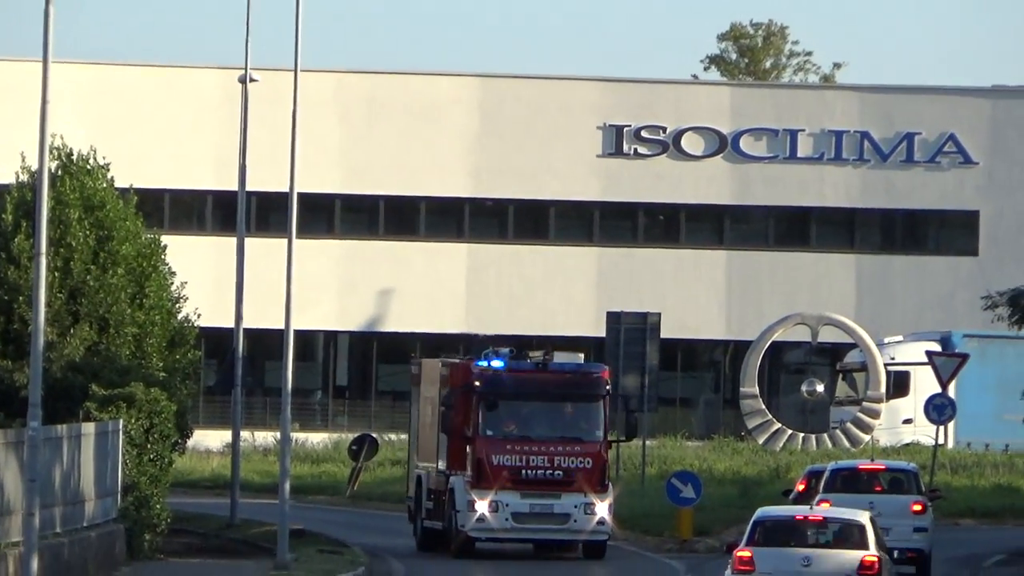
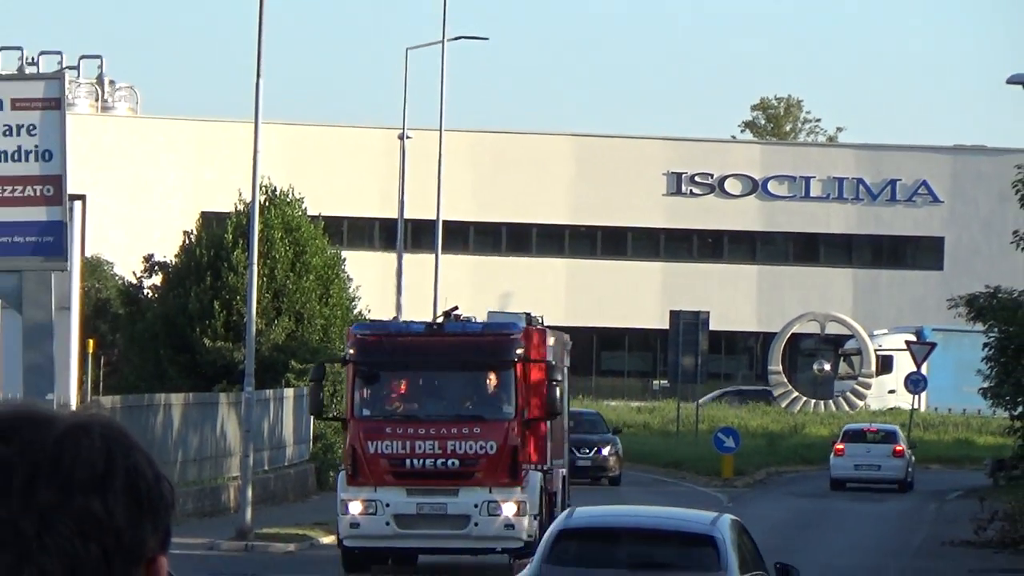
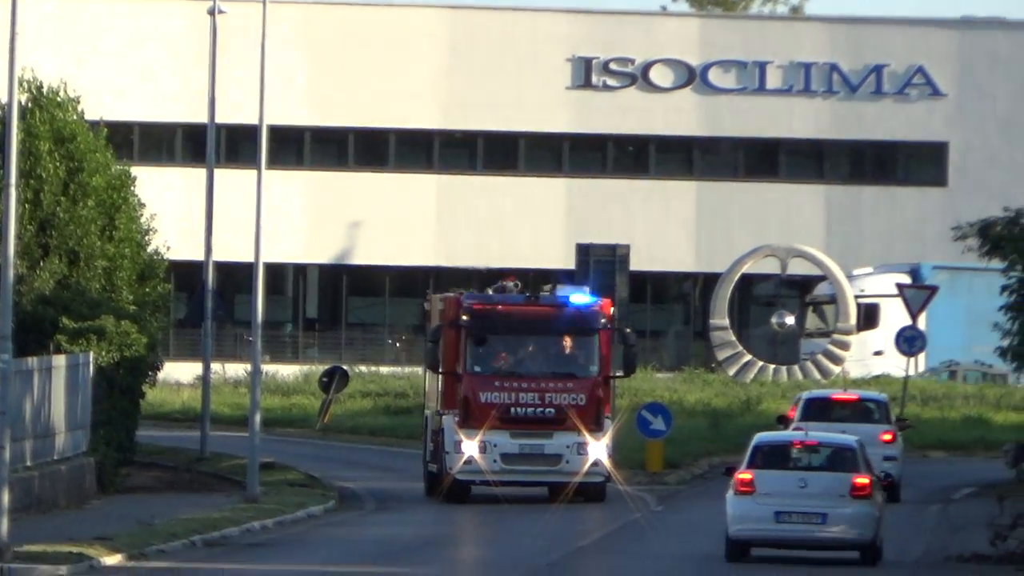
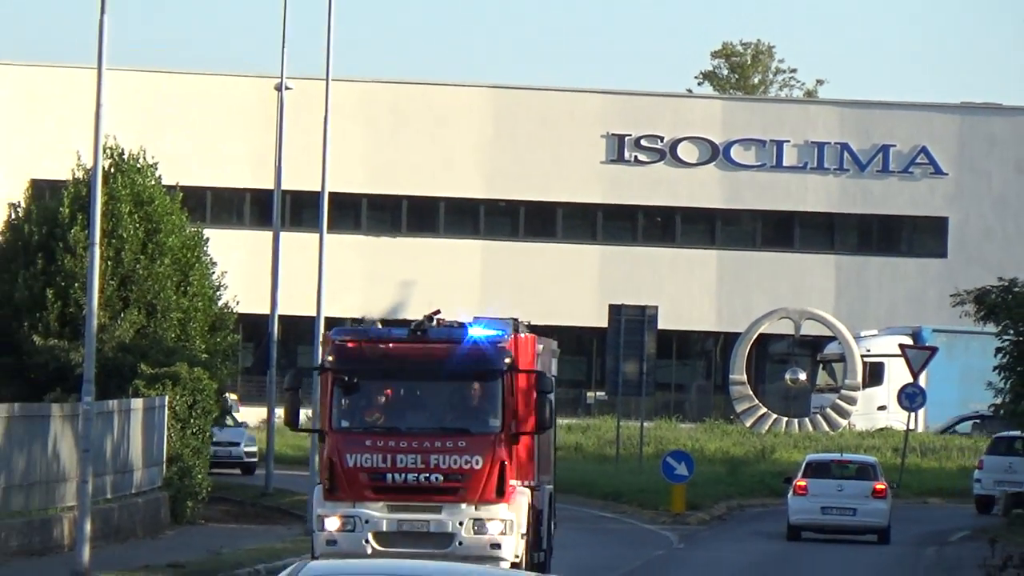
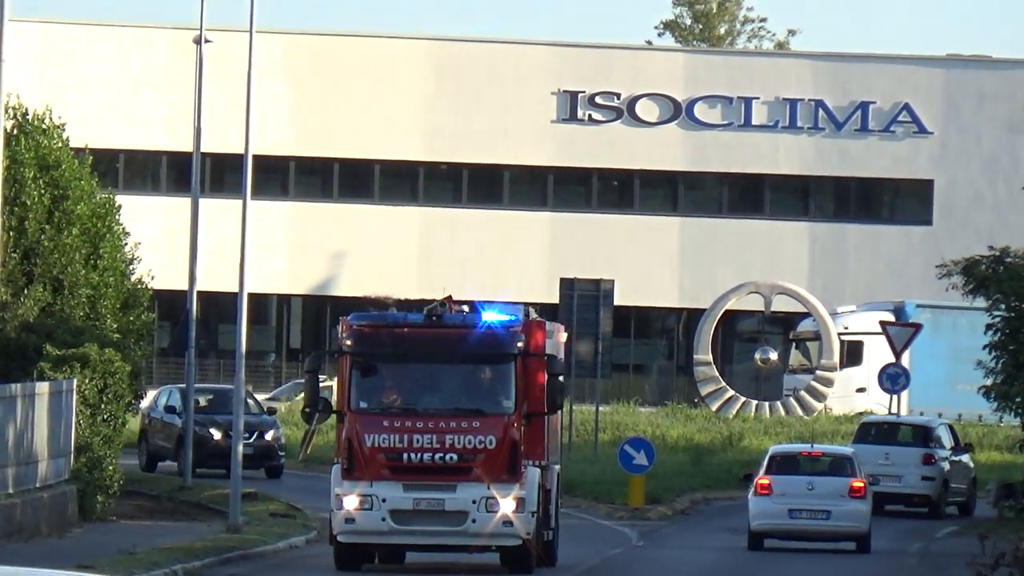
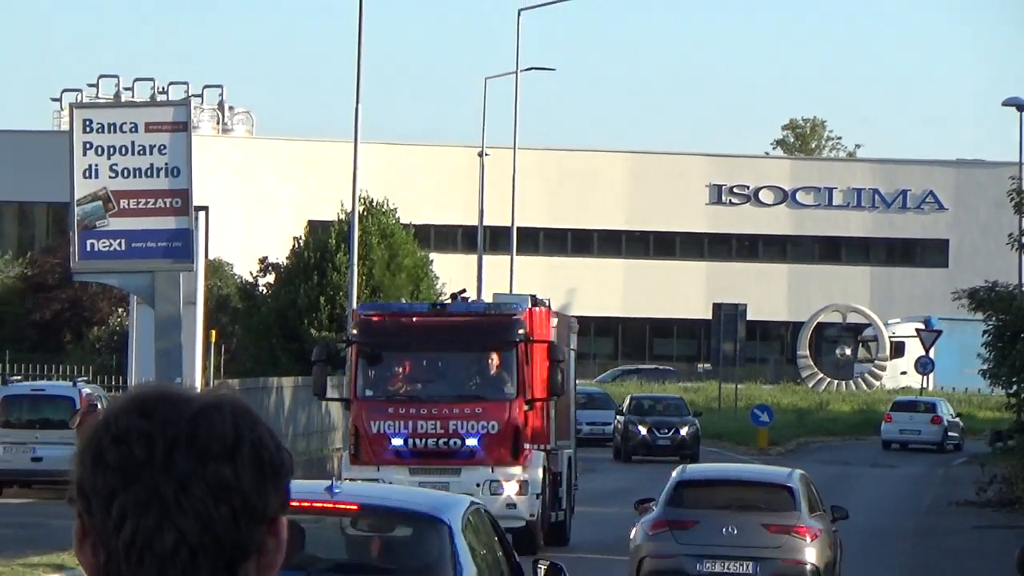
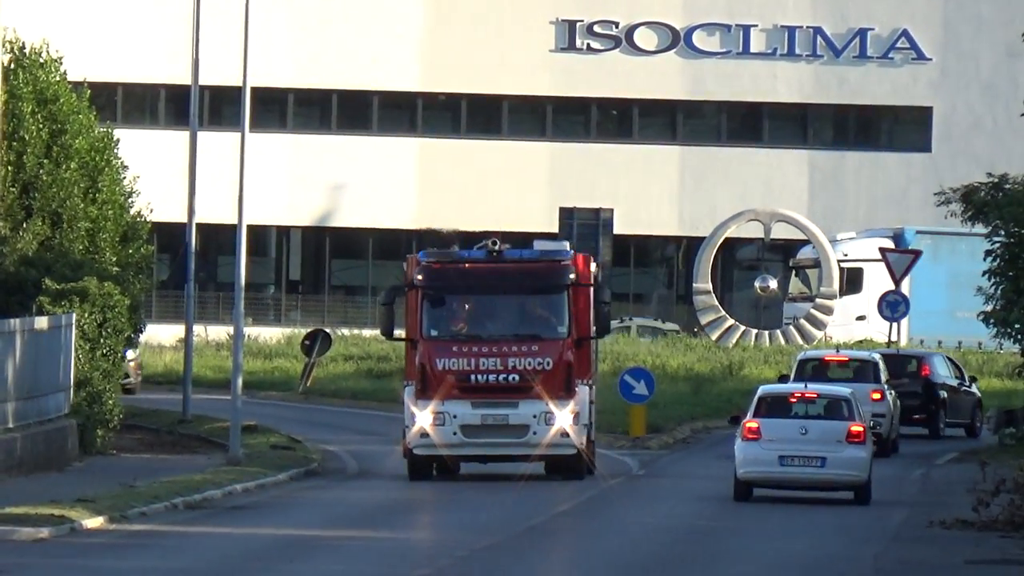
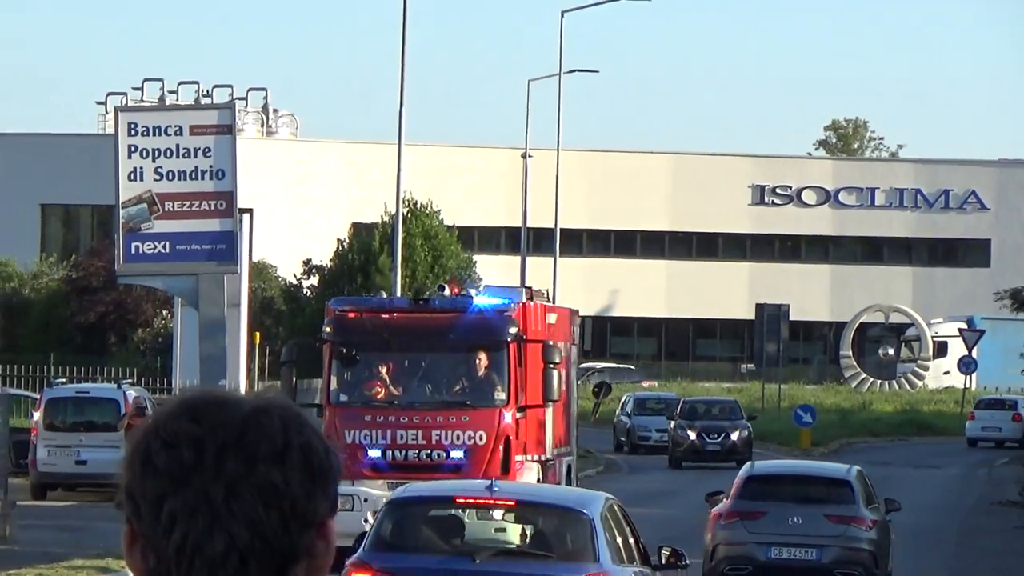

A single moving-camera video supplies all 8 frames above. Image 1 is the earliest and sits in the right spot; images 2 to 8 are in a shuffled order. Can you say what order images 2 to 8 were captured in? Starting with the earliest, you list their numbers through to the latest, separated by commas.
3, 7, 5, 4, 2, 6, 8
